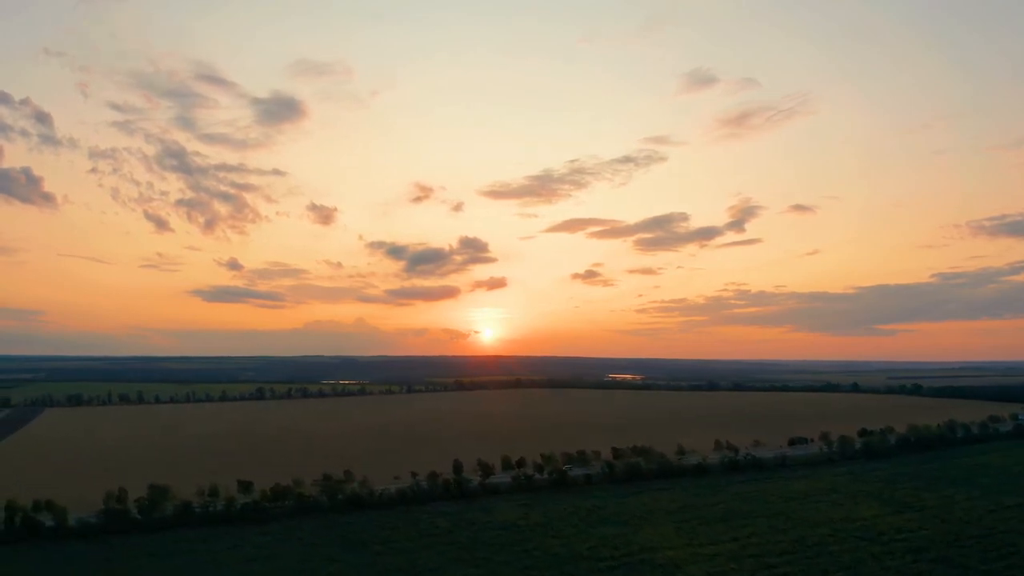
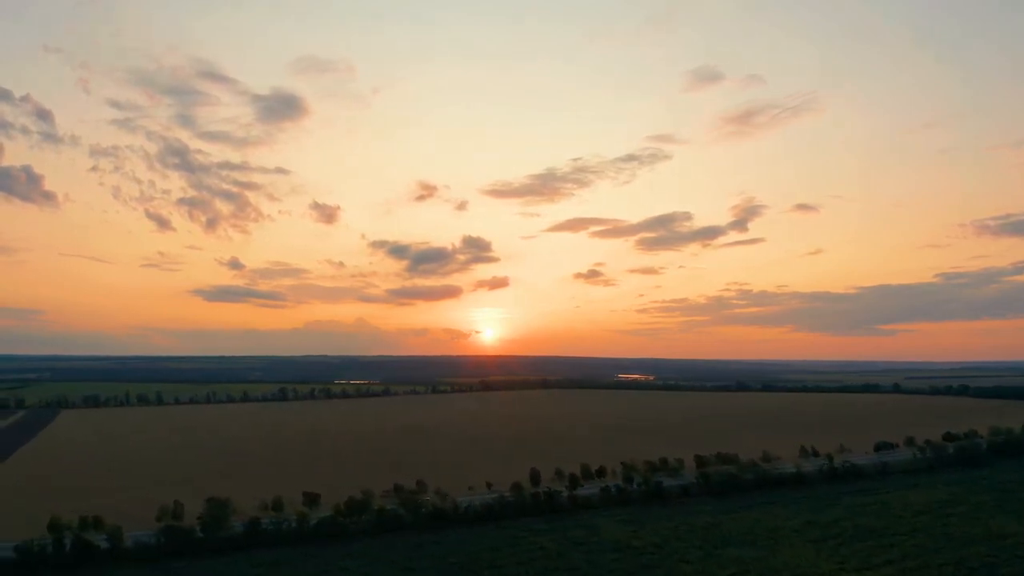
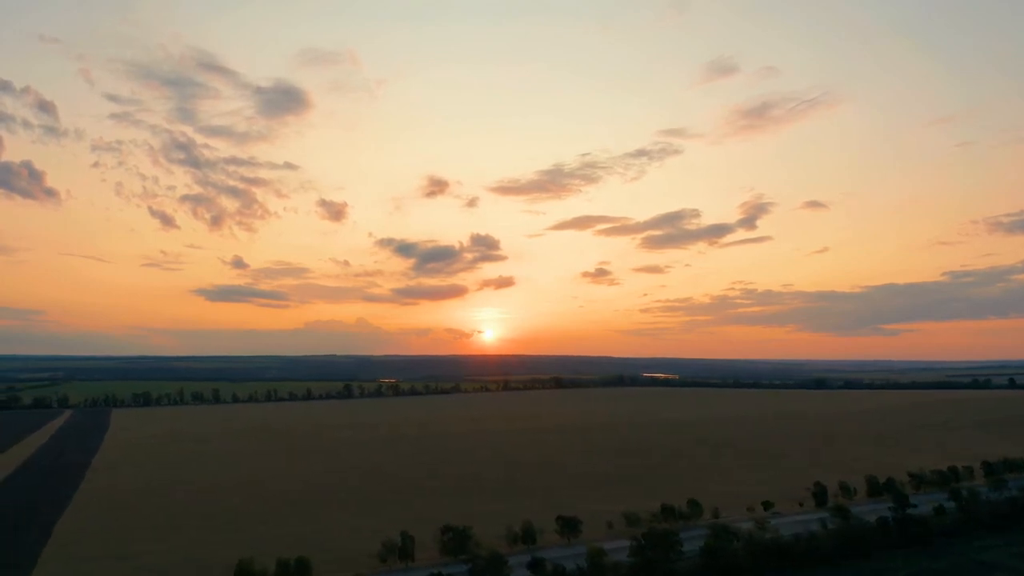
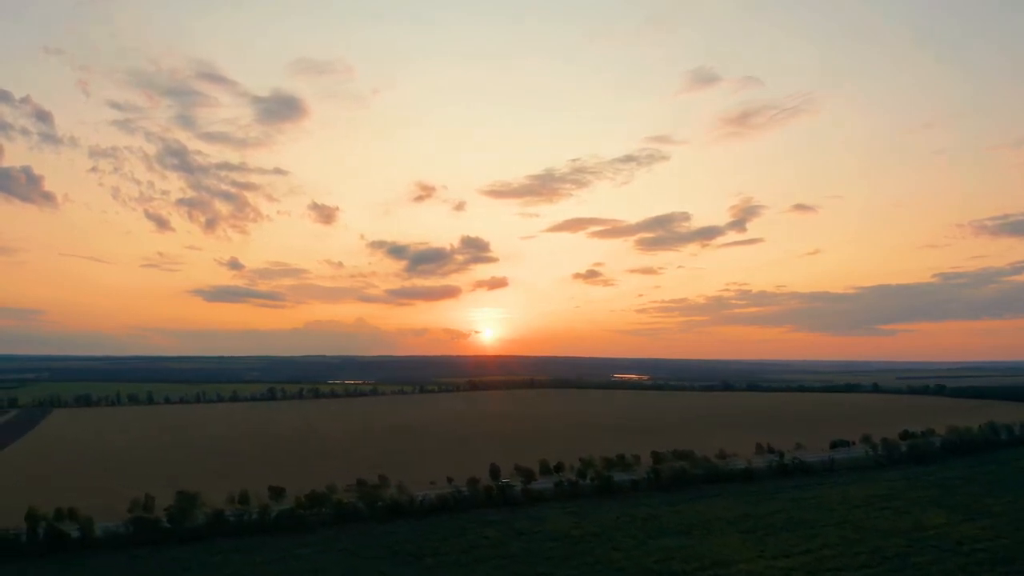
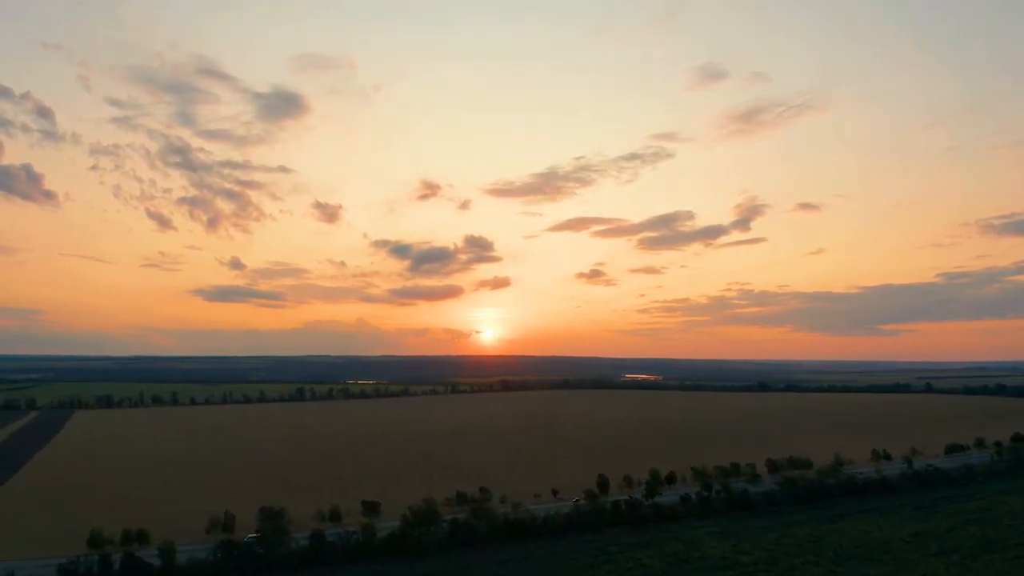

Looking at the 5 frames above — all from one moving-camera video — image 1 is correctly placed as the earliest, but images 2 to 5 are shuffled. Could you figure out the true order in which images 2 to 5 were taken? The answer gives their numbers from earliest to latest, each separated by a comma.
4, 2, 5, 3
